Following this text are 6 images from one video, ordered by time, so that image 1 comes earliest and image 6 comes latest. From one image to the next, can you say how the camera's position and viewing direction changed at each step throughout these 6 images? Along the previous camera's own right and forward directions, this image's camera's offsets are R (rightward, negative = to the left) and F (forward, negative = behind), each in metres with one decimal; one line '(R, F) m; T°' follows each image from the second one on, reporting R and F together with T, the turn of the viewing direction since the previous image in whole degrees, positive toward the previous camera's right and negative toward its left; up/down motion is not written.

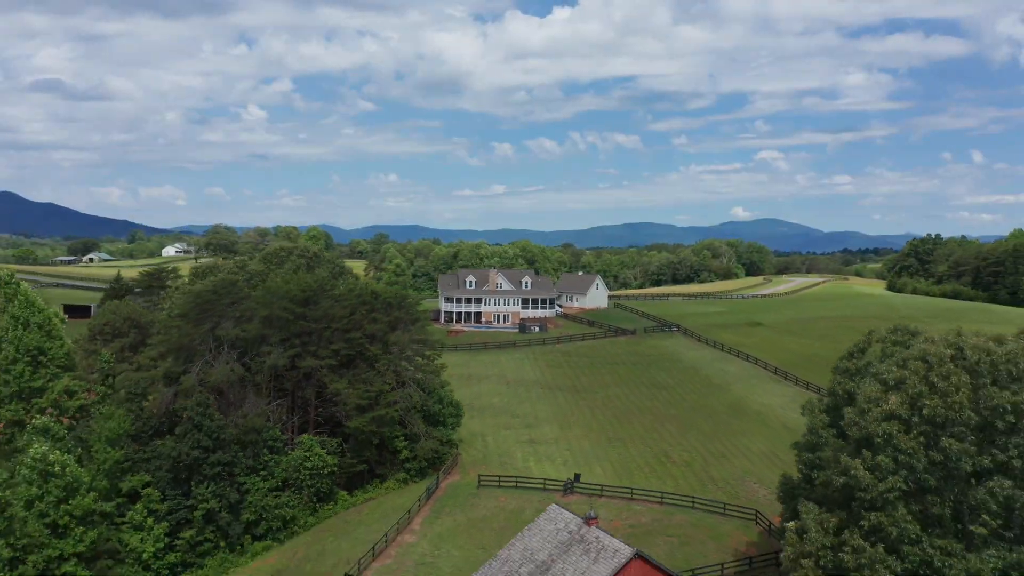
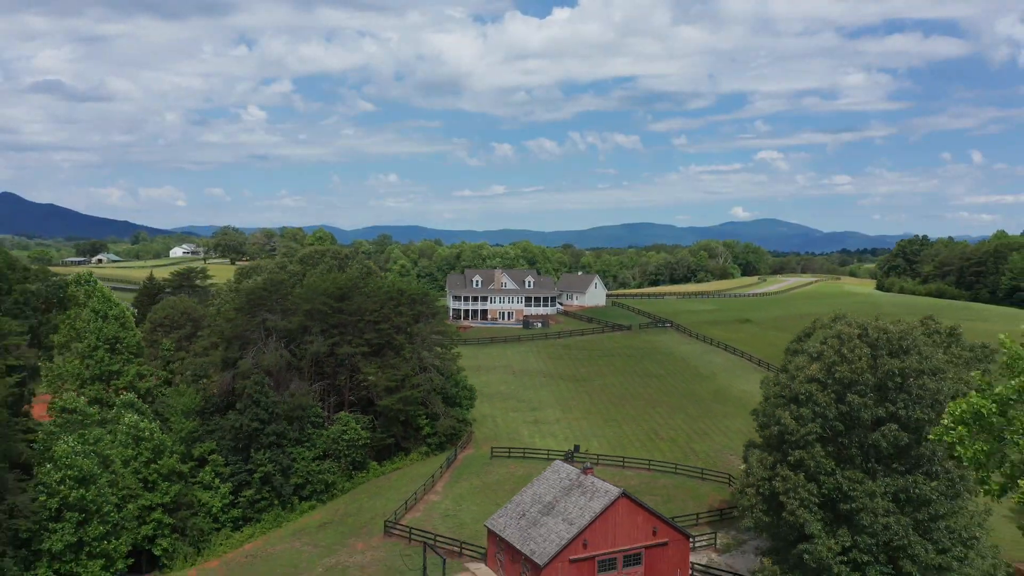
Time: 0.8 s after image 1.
(-0.3, -5.5) m; 0°
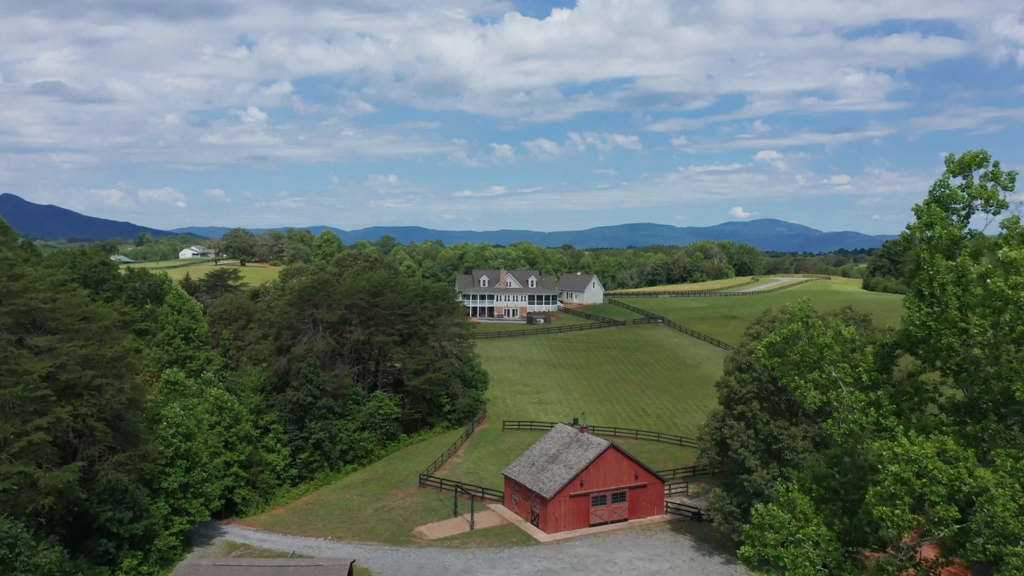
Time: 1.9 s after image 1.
(-0.3, -7.4) m; 0°
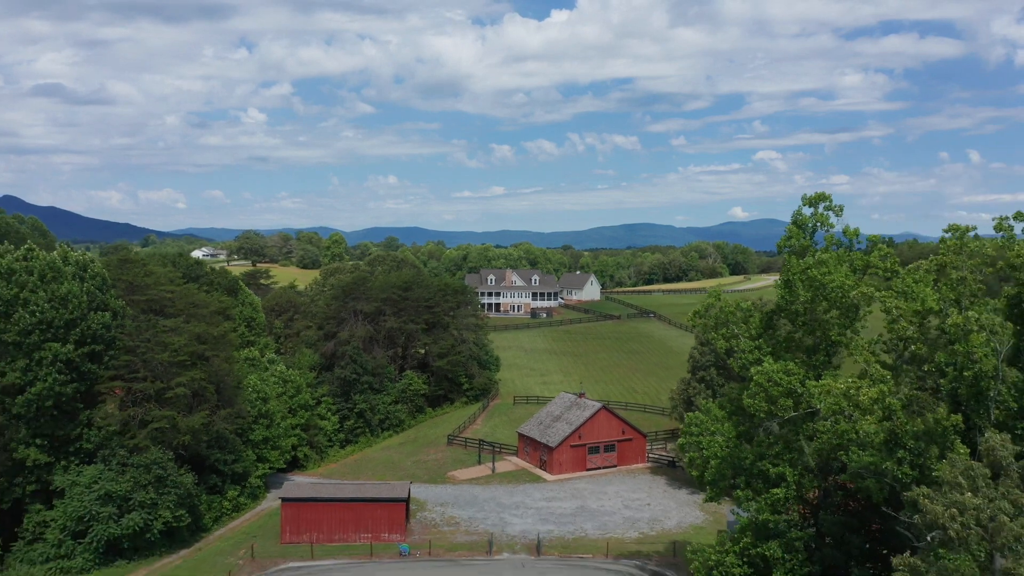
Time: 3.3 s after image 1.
(-0.4, -8.8) m; 0°
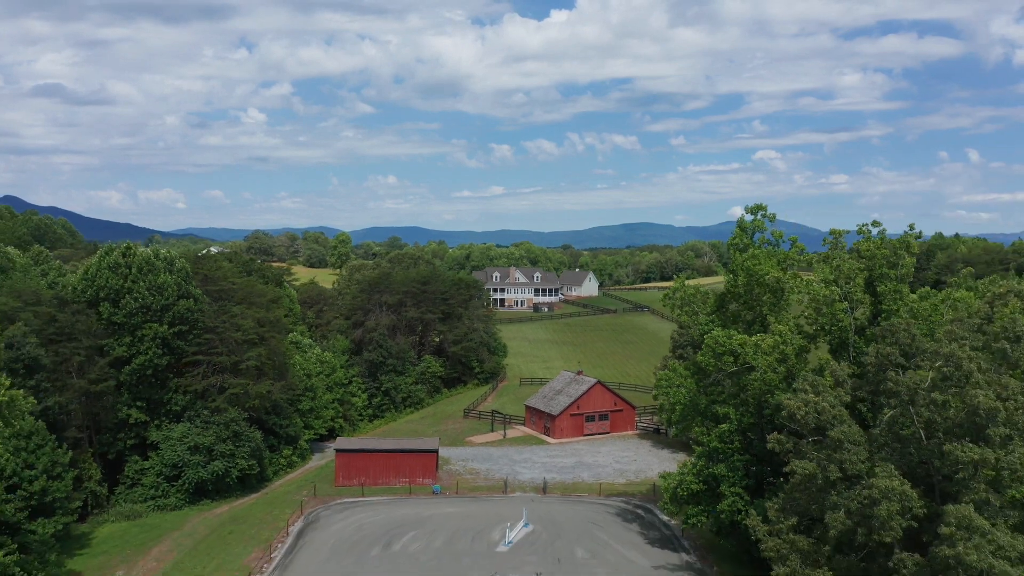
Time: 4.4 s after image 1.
(-0.3, -7.4) m; 0°
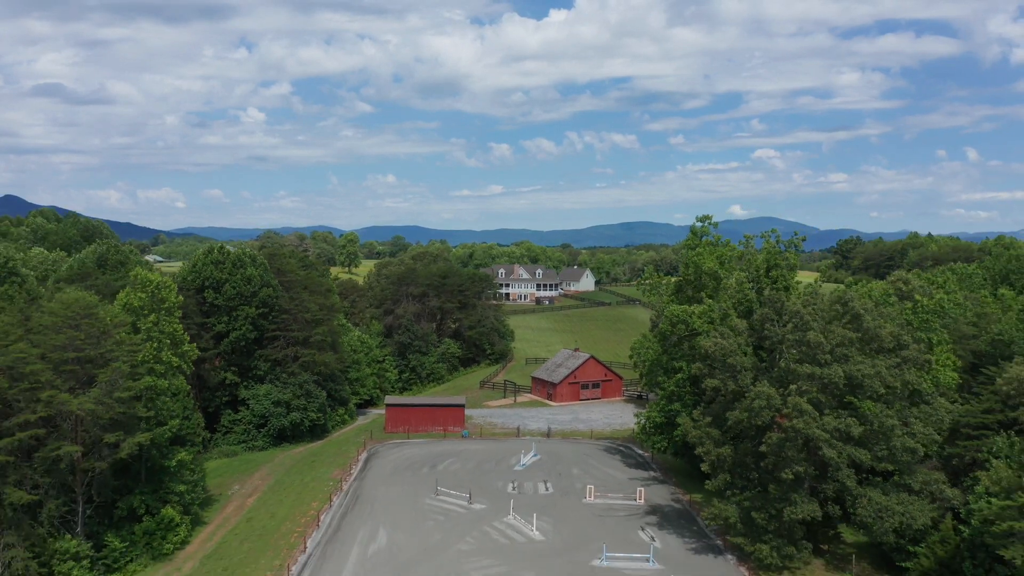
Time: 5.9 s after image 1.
(-0.5, -11.2) m; 0°
